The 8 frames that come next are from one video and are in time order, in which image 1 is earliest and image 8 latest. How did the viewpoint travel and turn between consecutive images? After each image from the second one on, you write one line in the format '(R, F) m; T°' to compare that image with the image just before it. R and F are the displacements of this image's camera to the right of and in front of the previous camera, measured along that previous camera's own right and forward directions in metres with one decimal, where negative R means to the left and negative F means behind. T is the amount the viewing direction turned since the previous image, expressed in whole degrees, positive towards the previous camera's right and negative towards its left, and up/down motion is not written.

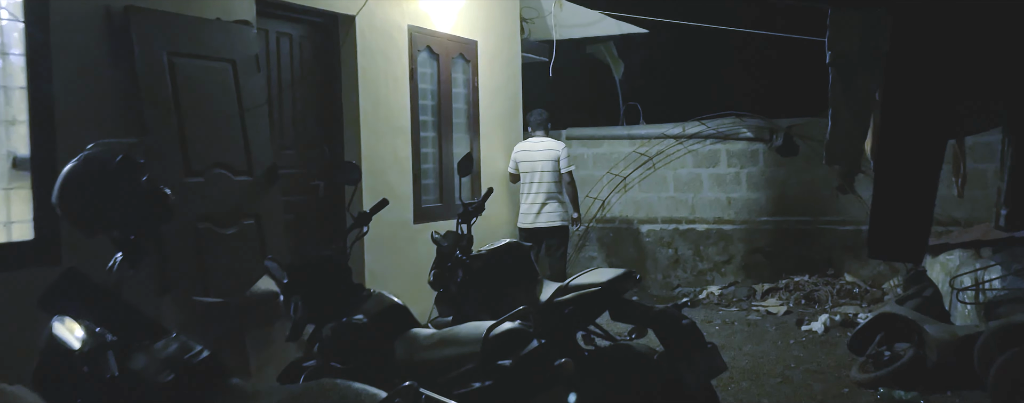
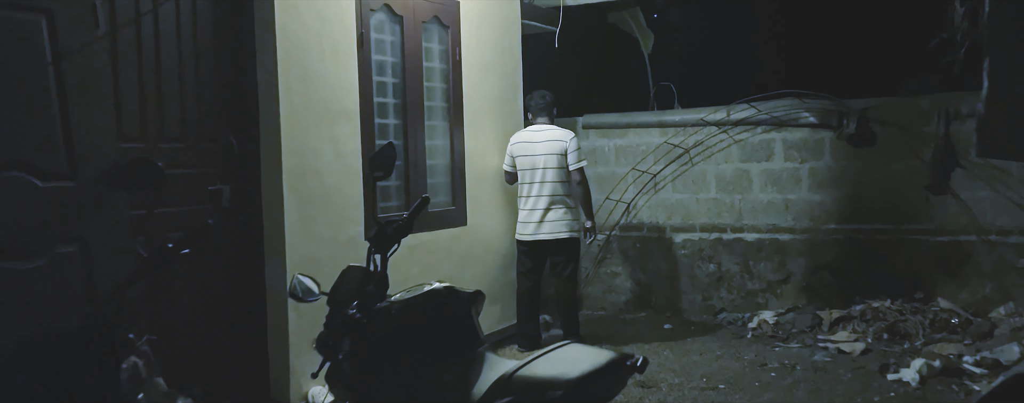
(+0.3, +1.3) m; -3°
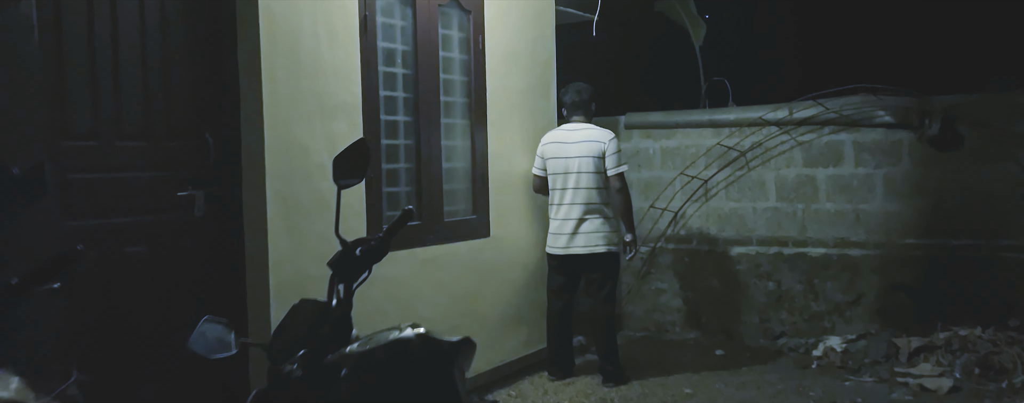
(+0.1, +0.5) m; -3°
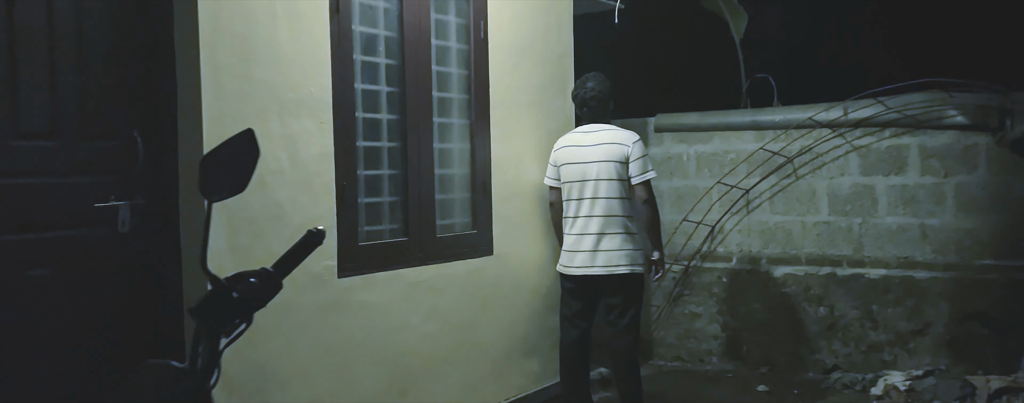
(+0.1, +0.5) m; -3°
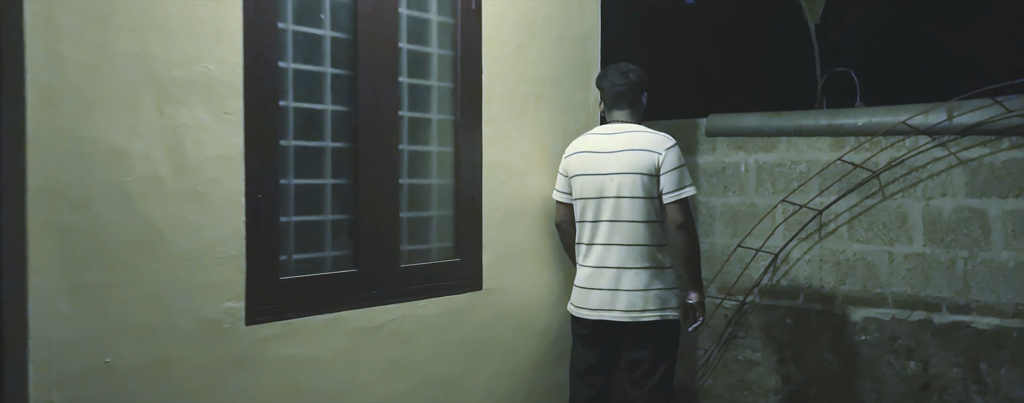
(+0.2, +0.8) m; -4°
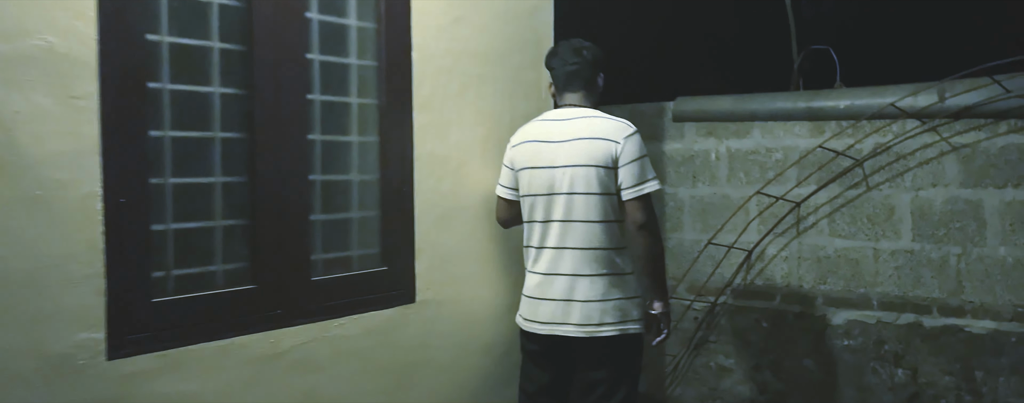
(+0.1, +0.4) m; +2°
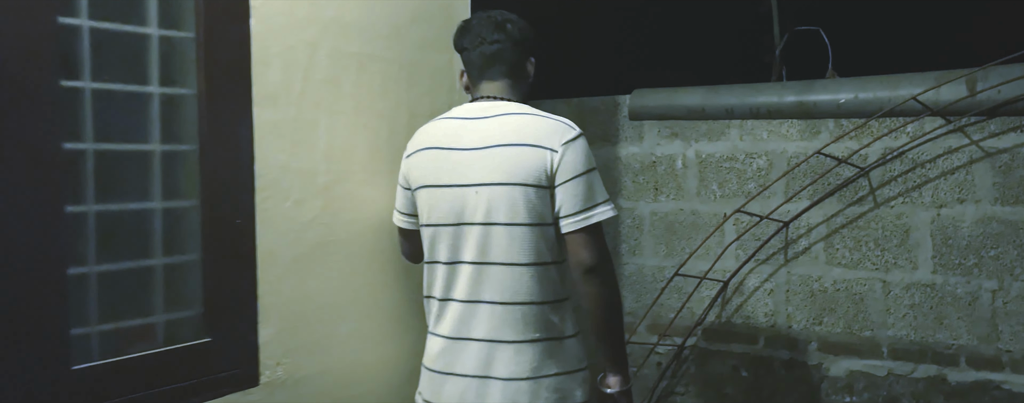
(+0.1, +0.7) m; +3°
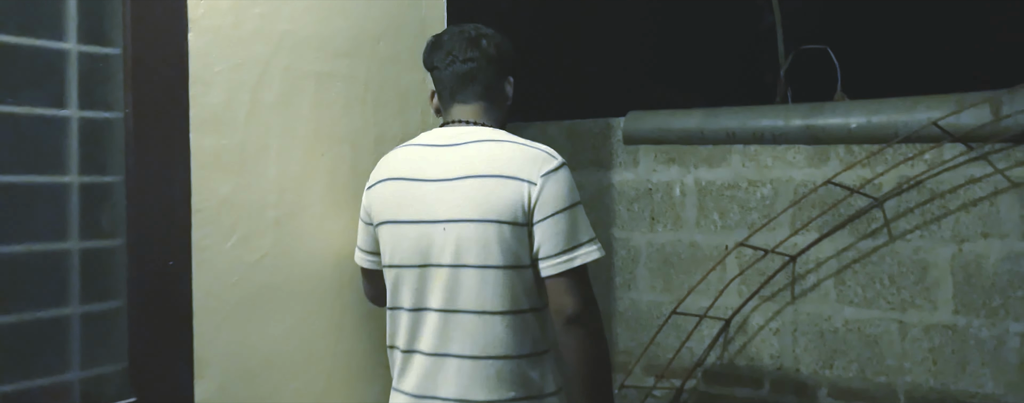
(0.0, +0.2) m; 0°
